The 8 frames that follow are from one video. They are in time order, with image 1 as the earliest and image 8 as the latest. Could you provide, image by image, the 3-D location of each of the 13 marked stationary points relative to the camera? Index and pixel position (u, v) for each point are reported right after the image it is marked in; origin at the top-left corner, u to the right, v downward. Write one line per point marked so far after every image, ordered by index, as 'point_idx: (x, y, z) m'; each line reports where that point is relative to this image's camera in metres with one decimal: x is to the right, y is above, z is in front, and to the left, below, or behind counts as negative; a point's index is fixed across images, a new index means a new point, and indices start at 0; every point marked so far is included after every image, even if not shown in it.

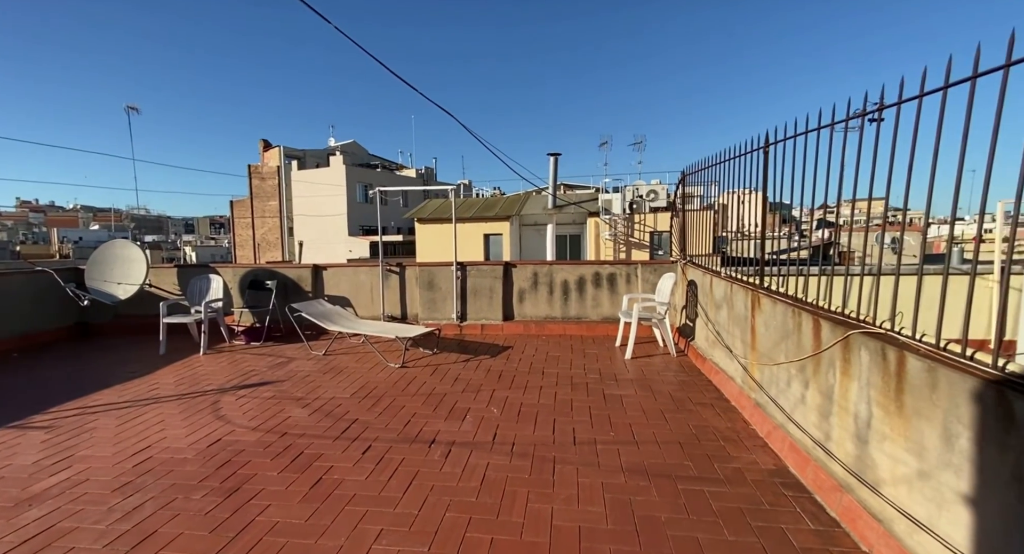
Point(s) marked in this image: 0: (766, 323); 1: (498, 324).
0: (+1.7, -0.3, +3.2) m
1: (-0.2, -0.6, +6.0) m
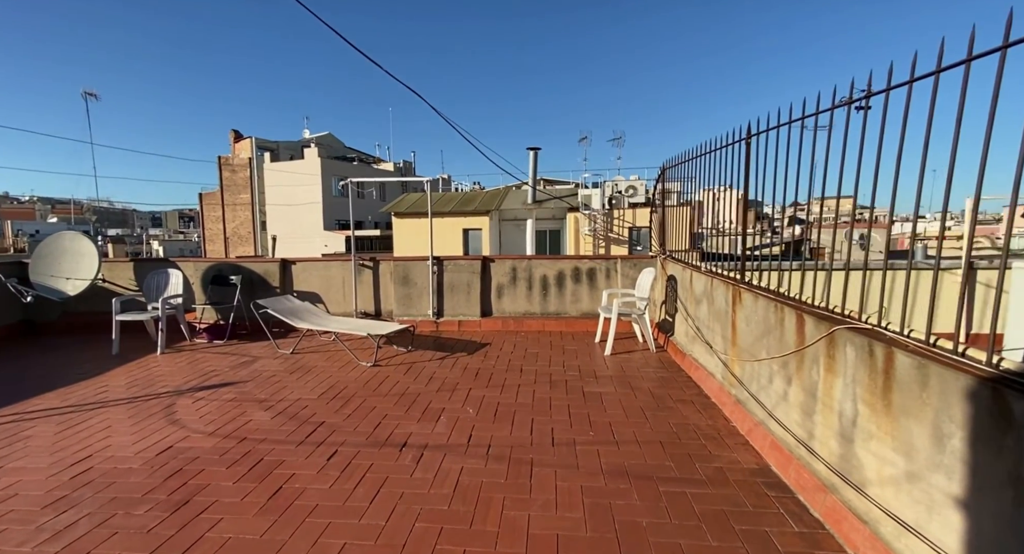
0: (+1.6, -0.3, +3.1) m
1: (-0.5, -0.6, +5.9) m
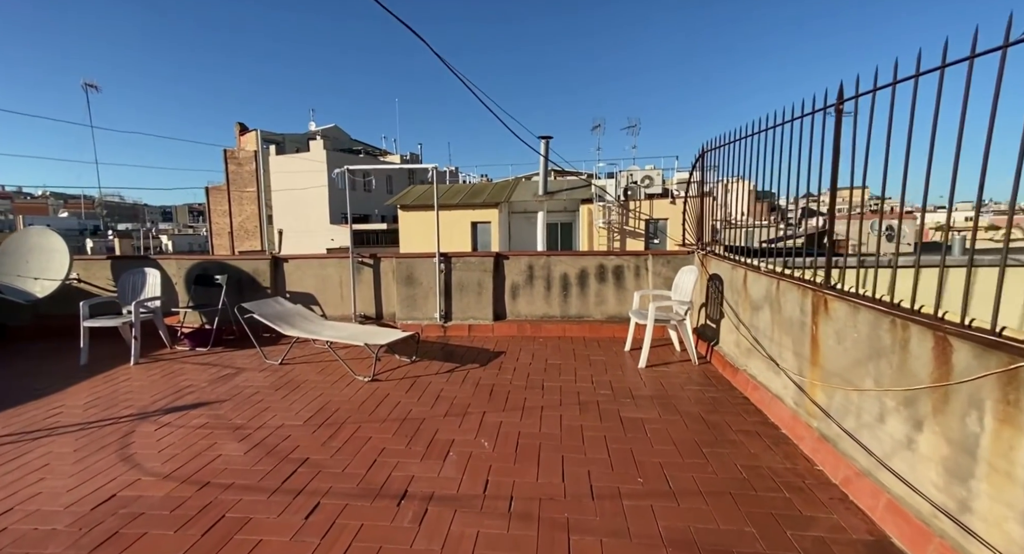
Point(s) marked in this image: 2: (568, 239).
0: (+1.7, -0.3, +2.4) m
1: (-0.3, -0.5, +5.2) m
2: (+2.0, +1.4, +16.6) m
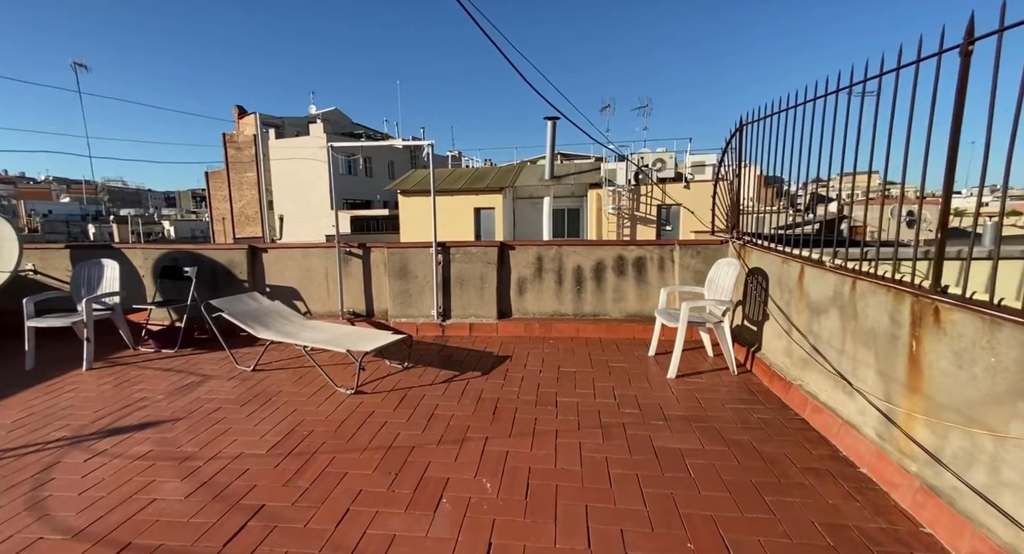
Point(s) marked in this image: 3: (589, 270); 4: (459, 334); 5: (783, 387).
0: (+1.7, -0.3, +1.8) m
1: (-0.2, -0.5, +4.6) m
2: (+2.2, +1.8, +16.0) m
3: (+0.8, +0.1, +4.6) m
4: (-0.5, -0.6, +4.6) m
5: (+1.8, -0.7, +3.1) m
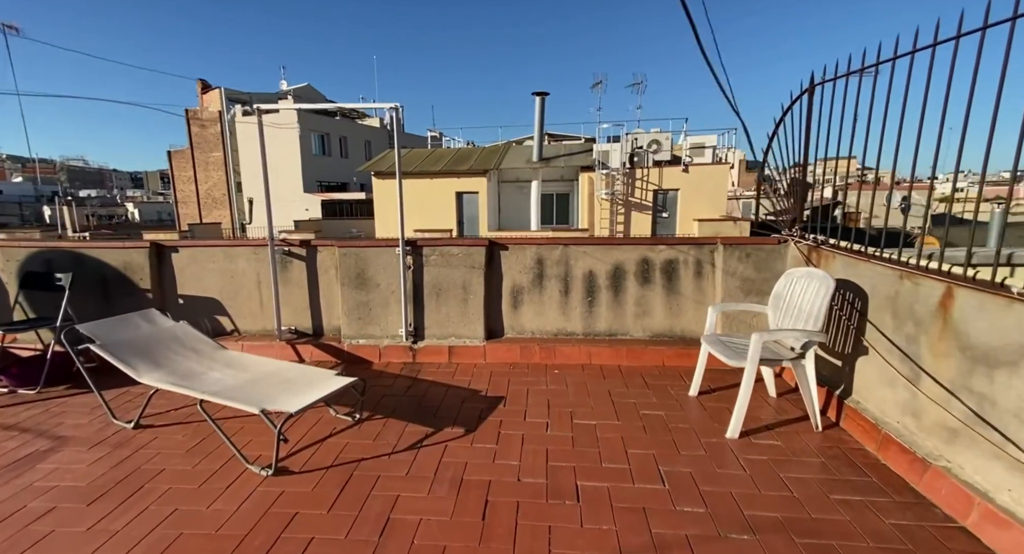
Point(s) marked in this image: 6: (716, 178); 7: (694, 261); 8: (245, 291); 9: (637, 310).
0: (+1.8, -0.5, +0.8) m
1: (-0.3, -0.5, +3.5) m
2: (+1.7, +2.1, +14.9) m
3: (+0.7, 0.0, +3.6) m
4: (-0.6, -0.6, +3.5) m
5: (+1.8, -0.8, +2.1) m
6: (+5.6, +2.8, +12.8) m
7: (+1.4, +0.1, +3.5) m
8: (-2.1, -0.1, +3.6) m
9: (+1.0, -0.3, +3.6) m
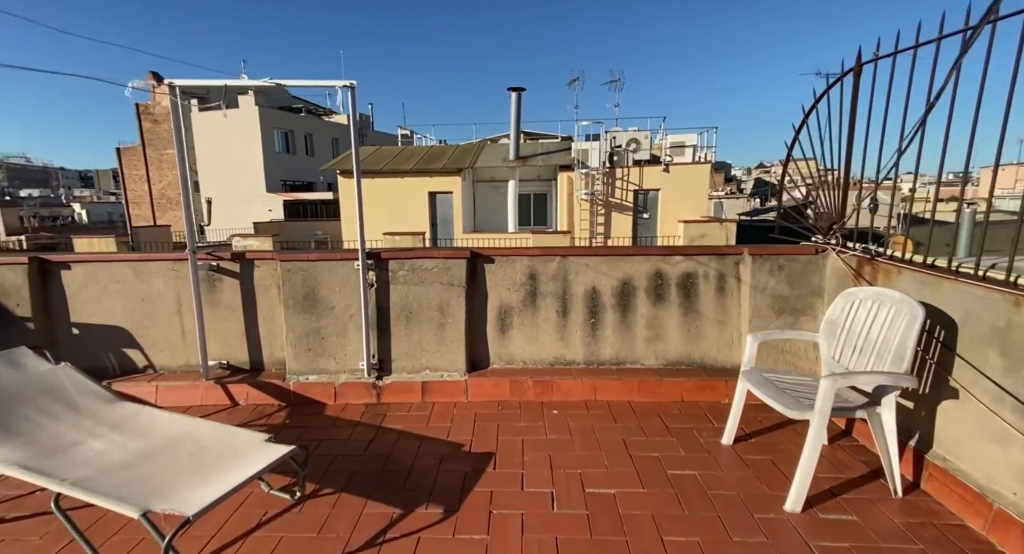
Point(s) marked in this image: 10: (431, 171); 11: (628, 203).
0: (+1.9, -0.6, +0.3) m
1: (-0.3, -0.7, +2.9) m
2: (+0.9, +2.0, +14.3) m
3: (+0.6, -0.1, +3.0) m
4: (-0.7, -0.8, +2.8) m
5: (+1.8, -0.9, +1.6) m
6: (+5.0, +2.7, +12.5) m
7: (+1.3, 0.0, +2.9) m
8: (-2.2, -0.2, +2.9) m
9: (+0.9, -0.4, +3.0) m
10: (-2.3, +3.0, +13.1) m
11: (+3.2, +2.1, +13.0) m
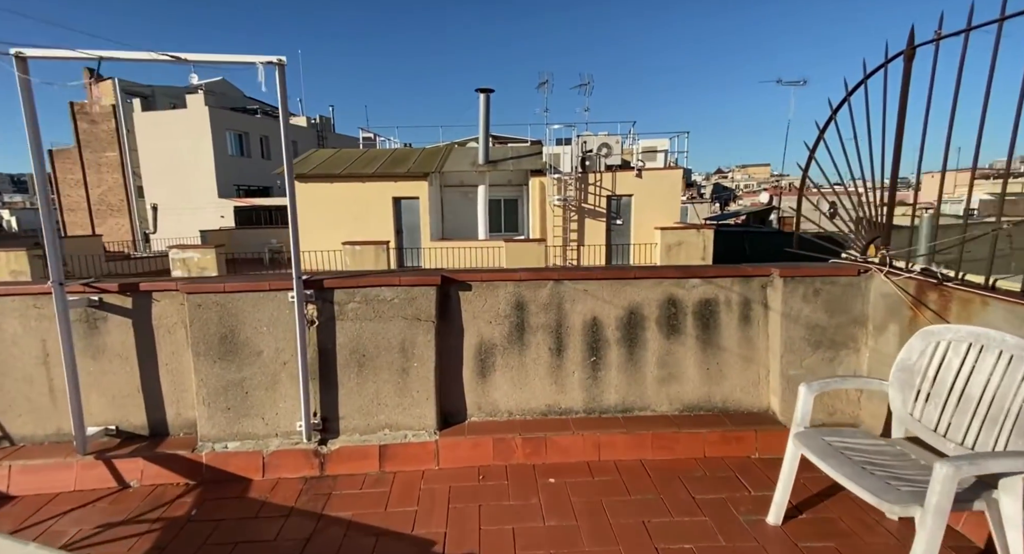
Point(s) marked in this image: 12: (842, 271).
0: (+2.0, -0.7, -0.2) m
1: (-0.4, -0.8, +2.3) m
2: (0.0, +1.7, +13.8) m
3: (+0.5, -0.2, +2.4) m
4: (-0.7, -0.9, +2.2) m
5: (+1.8, -1.1, +1.1) m
6: (+4.2, +2.5, +12.2) m
7: (+1.2, -0.1, +2.4) m
8: (-2.2, -0.4, +2.1) m
9: (+0.8, -0.5, +2.4) m
10: (-3.1, +2.7, +12.4) m
11: (+2.4, +1.8, +12.6) m
12: (+1.7, 0.0, +2.4) m
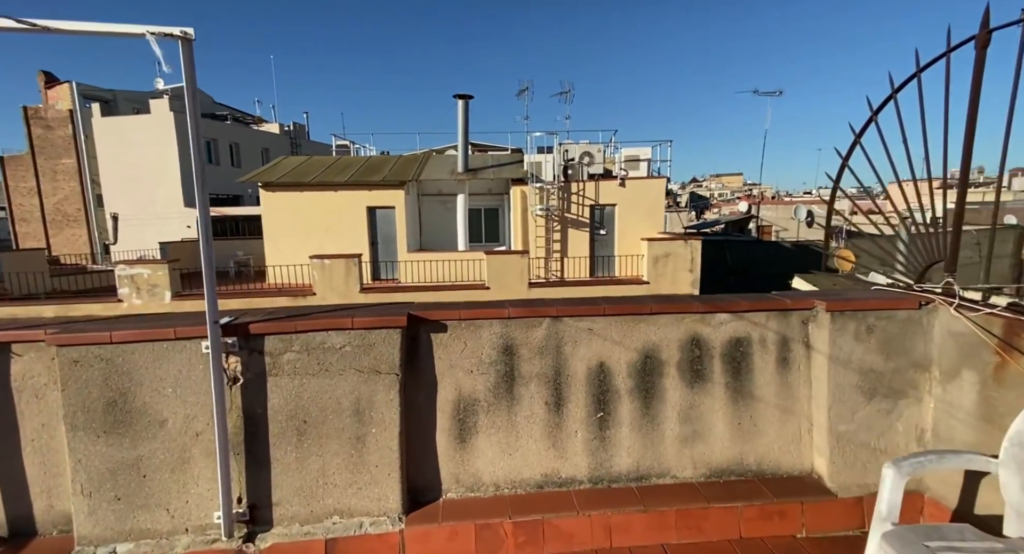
0: (+2.0, -0.8, -0.6) m
1: (-0.5, -1.0, +1.7) m
2: (-0.5, +1.4, +13.3) m
3: (+0.5, -0.4, +1.9) m
4: (-0.8, -1.1, +1.6) m
5: (+1.8, -1.2, +0.6) m
6: (+3.7, +2.2, +11.9) m
7: (+1.1, -0.3, +2.0) m
8: (-2.3, -0.6, +1.5) m
9: (+0.7, -0.7, +2.0) m
10: (-3.6, +2.3, +11.8) m
11: (+1.9, +1.5, +12.2) m
12: (+1.6, -0.1, +1.9) m
